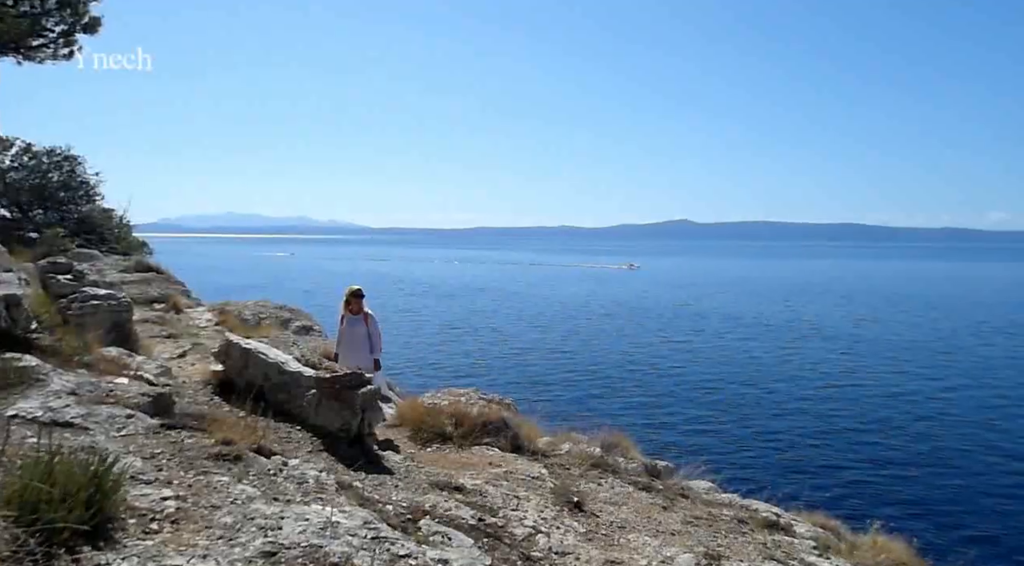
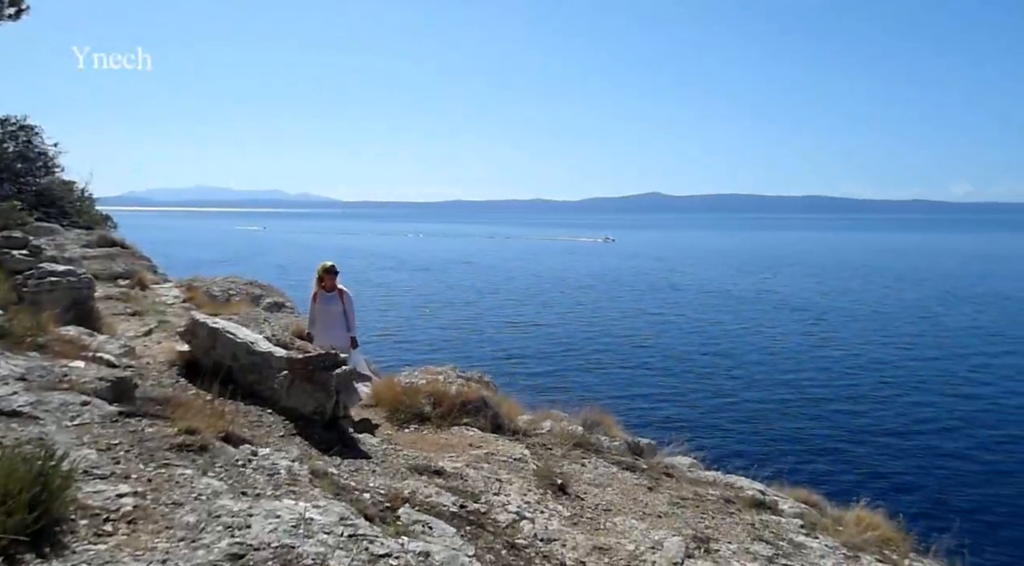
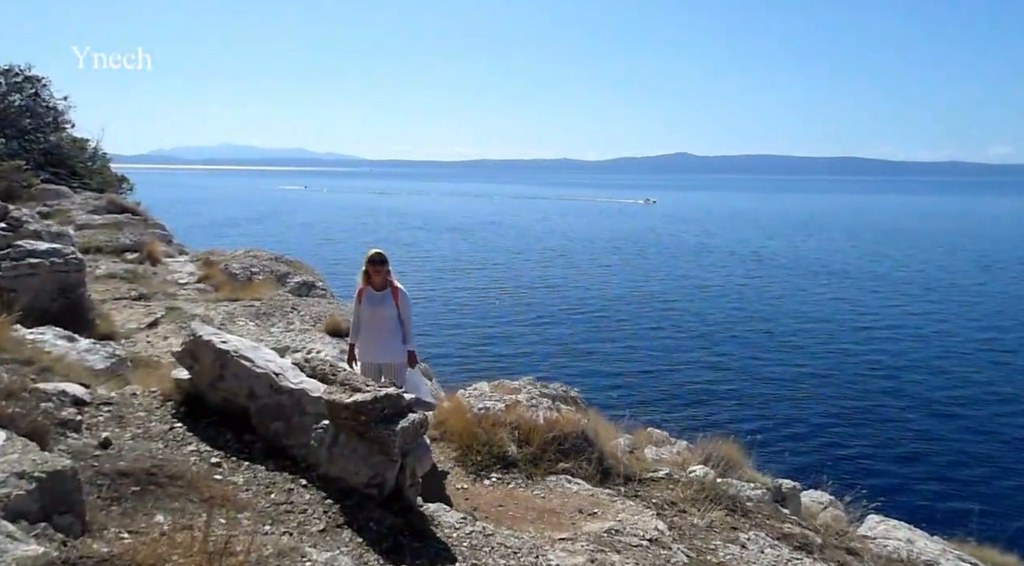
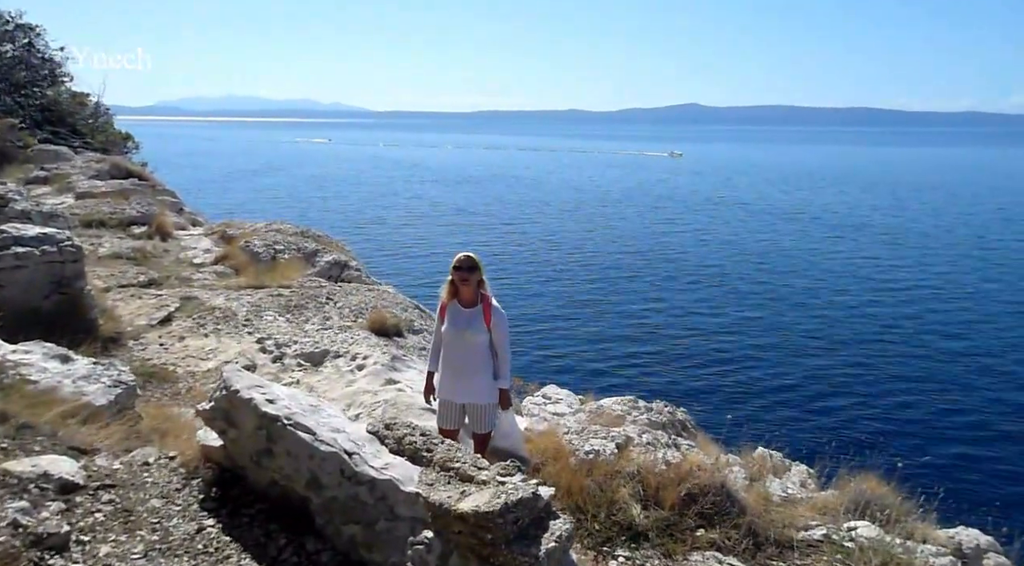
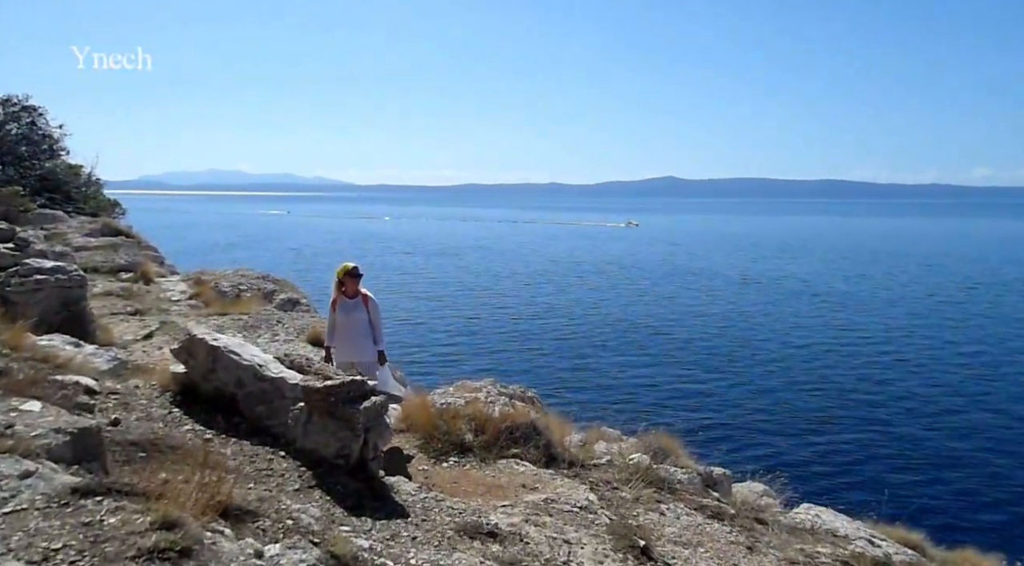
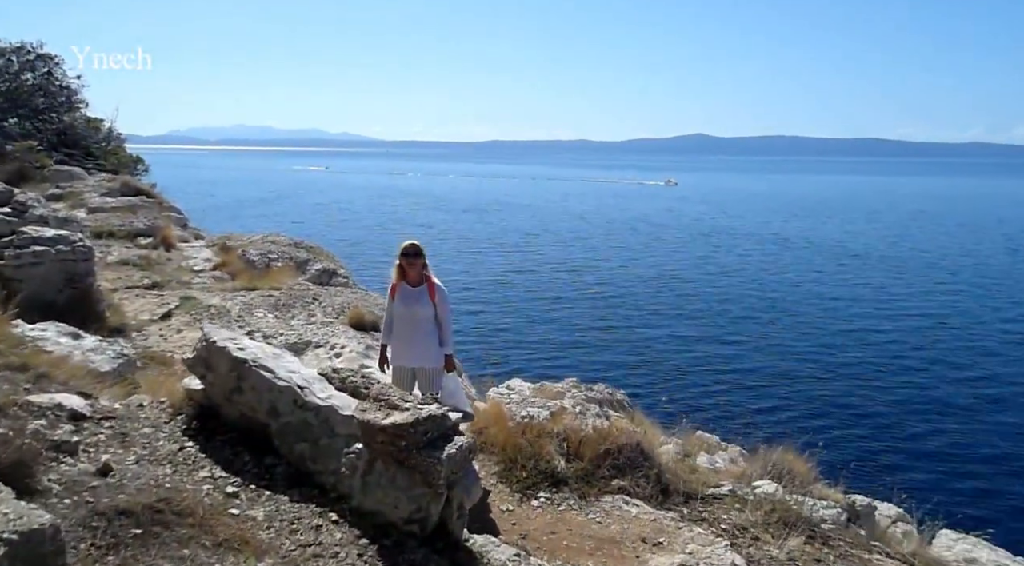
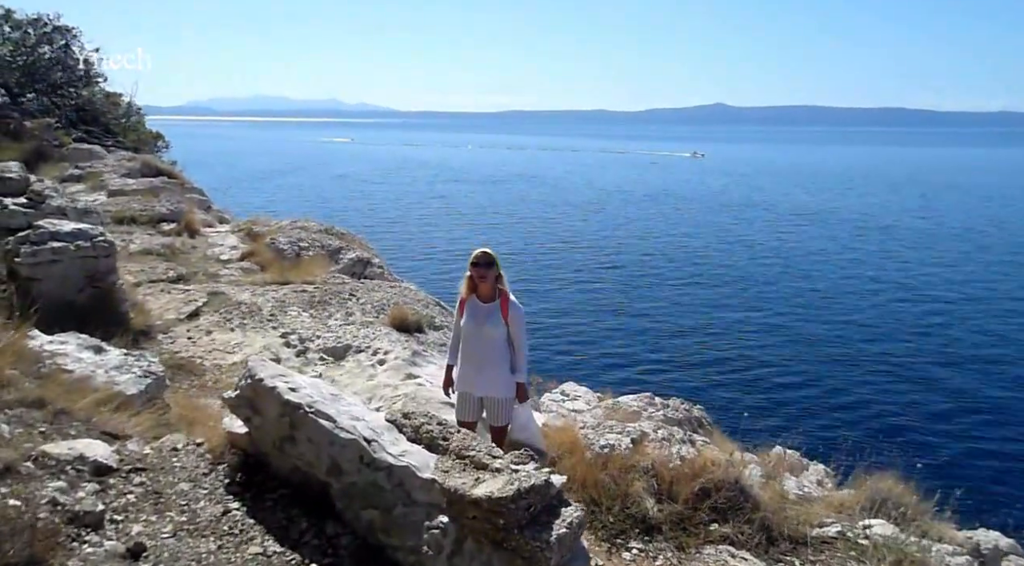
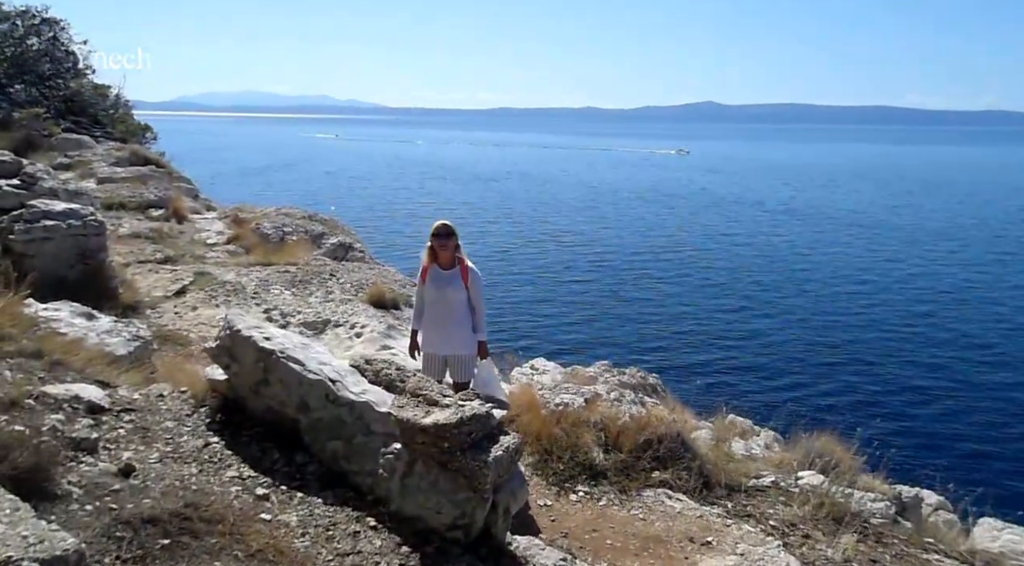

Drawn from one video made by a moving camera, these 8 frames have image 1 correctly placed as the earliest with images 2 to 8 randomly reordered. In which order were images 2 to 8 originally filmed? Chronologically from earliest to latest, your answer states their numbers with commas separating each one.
2, 5, 3, 6, 8, 7, 4
